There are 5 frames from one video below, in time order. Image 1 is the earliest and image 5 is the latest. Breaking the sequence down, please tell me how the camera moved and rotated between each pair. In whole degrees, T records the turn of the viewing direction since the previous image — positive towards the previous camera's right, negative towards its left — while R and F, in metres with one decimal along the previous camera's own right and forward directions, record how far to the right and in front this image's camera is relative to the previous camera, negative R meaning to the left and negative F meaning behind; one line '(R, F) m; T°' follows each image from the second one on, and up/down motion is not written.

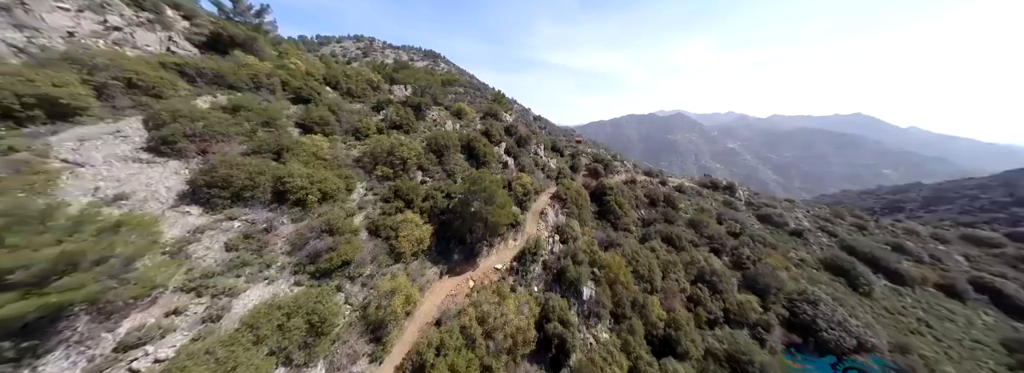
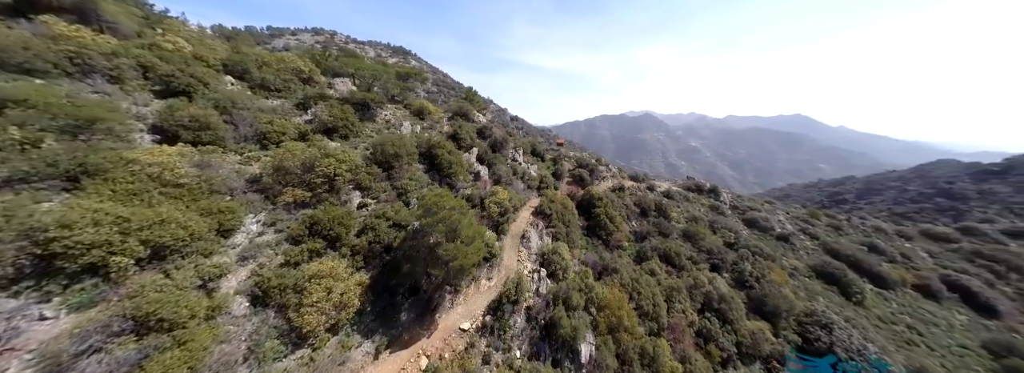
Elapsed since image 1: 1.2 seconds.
(+0.7, +5.1) m; +5°
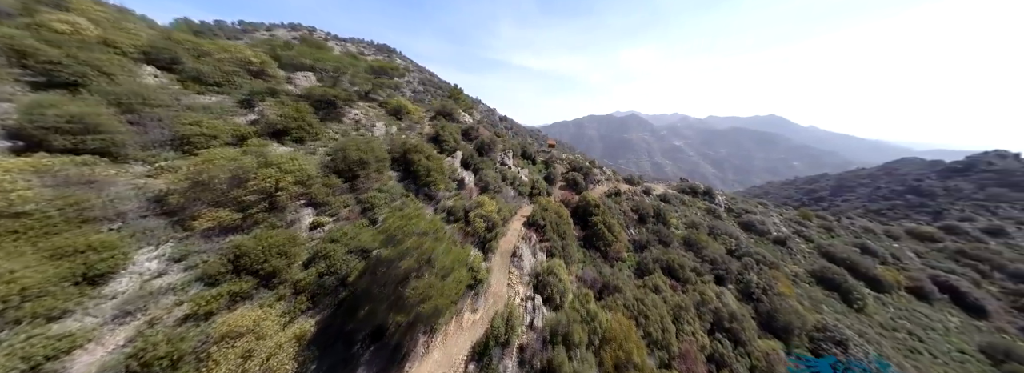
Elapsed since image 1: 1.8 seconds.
(+0.1, +2.7) m; +3°
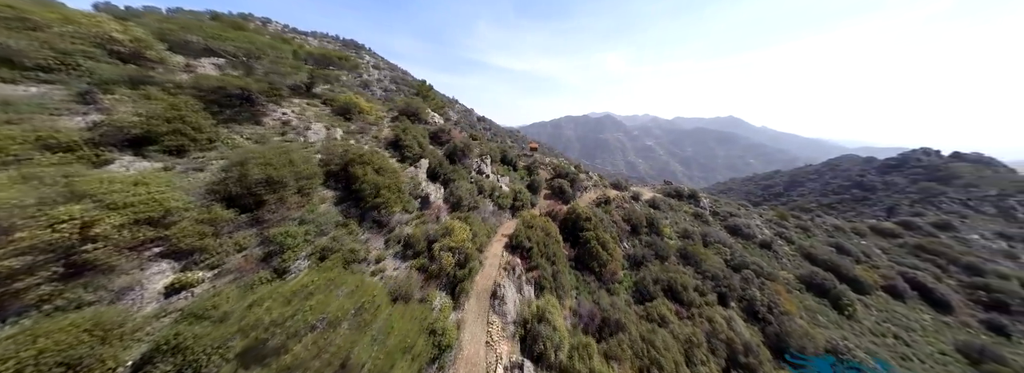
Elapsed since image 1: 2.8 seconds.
(+0.2, +4.0) m; +5°
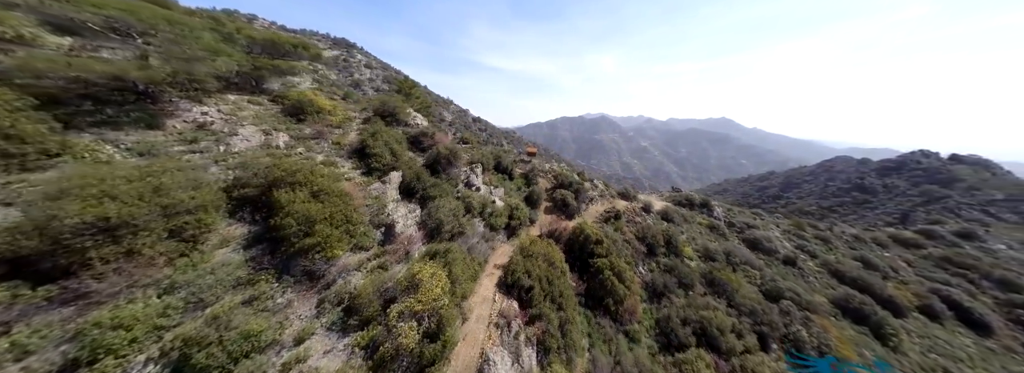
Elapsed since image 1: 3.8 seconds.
(0.0, +4.2) m; +1°
